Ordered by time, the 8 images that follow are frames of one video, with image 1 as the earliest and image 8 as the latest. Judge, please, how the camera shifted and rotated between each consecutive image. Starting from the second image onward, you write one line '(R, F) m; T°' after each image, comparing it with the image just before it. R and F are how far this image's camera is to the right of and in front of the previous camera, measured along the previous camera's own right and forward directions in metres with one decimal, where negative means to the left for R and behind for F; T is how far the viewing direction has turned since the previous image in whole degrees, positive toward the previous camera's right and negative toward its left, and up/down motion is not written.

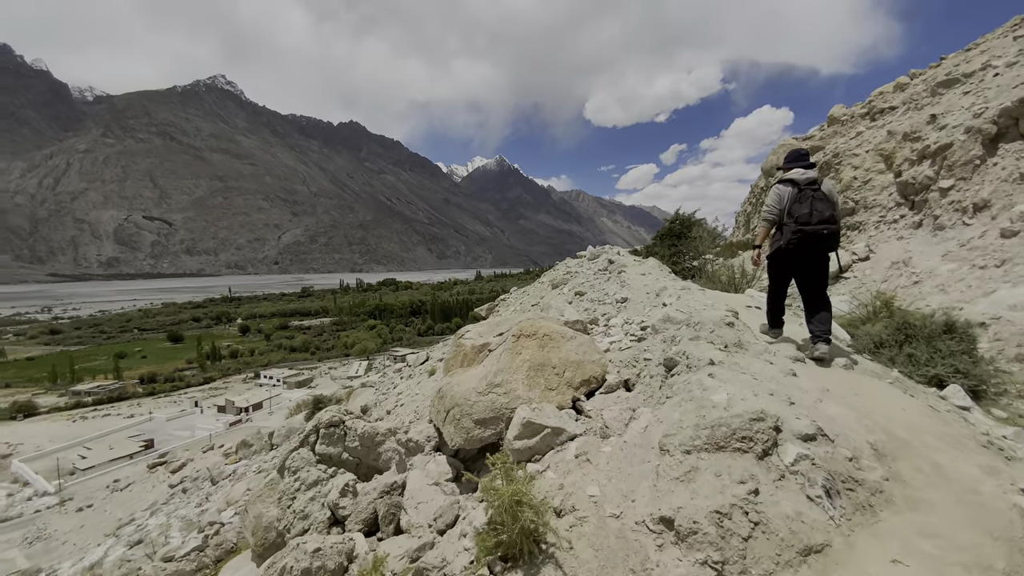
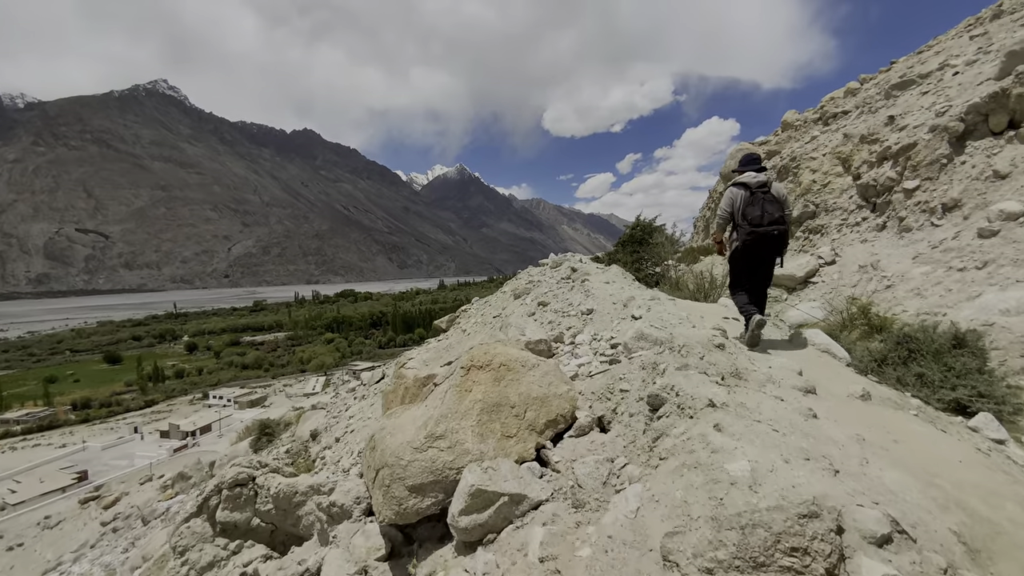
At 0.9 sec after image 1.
(+0.1, +0.7) m; +5°
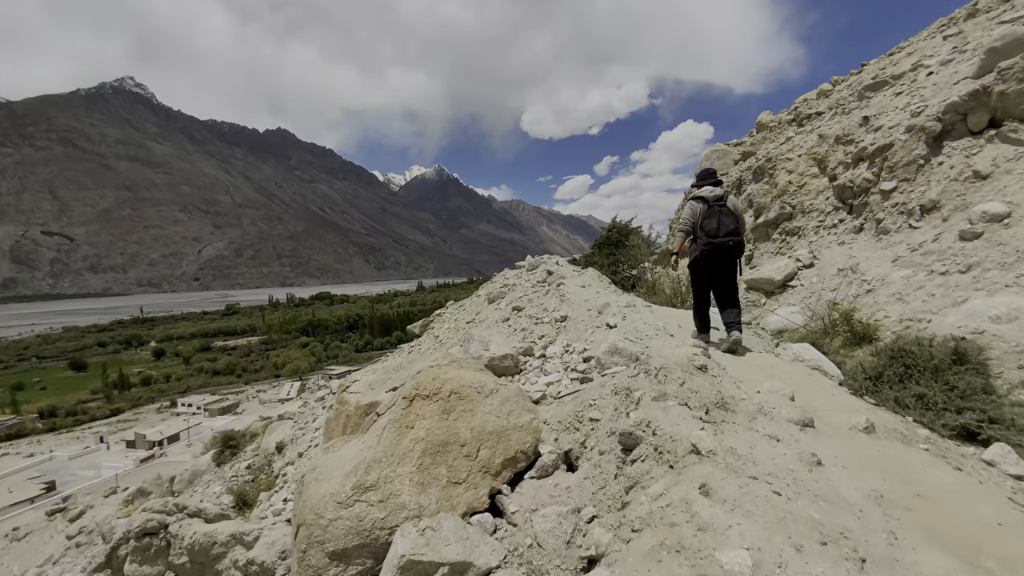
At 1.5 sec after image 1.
(+0.2, +0.4) m; +3°
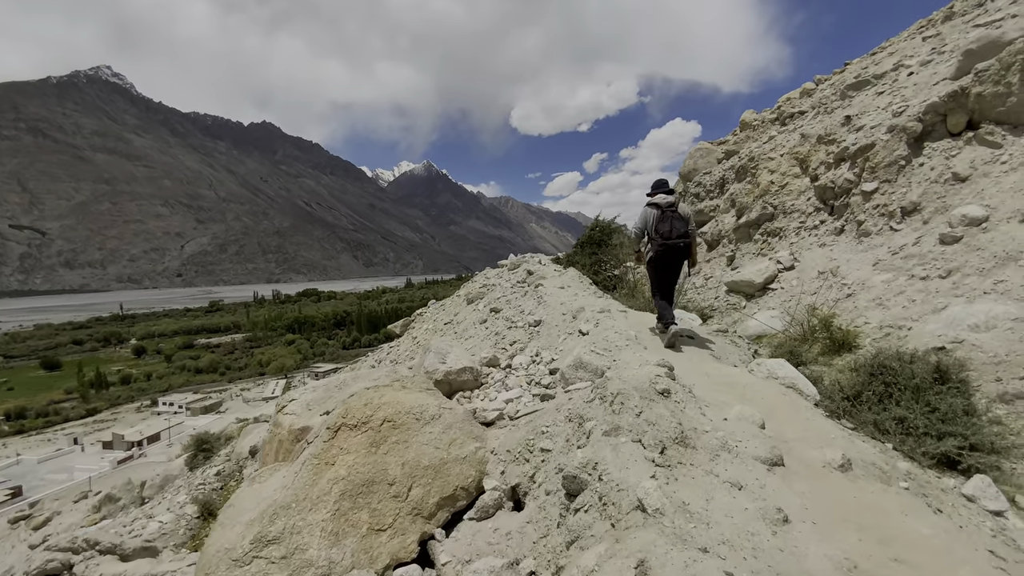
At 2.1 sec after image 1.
(+0.3, +0.3) m; +1°
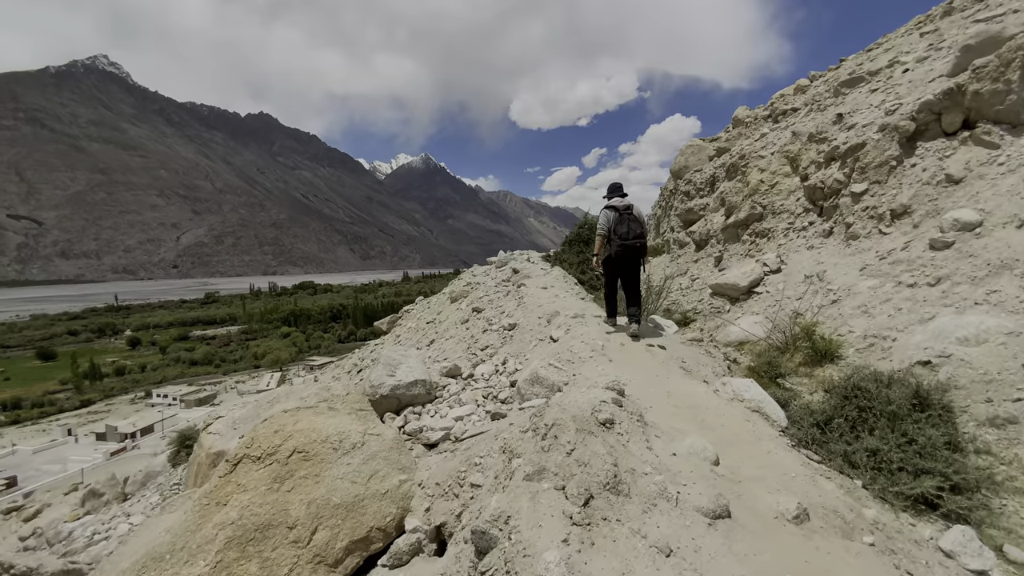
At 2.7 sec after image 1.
(+0.3, +0.3) m; 0°
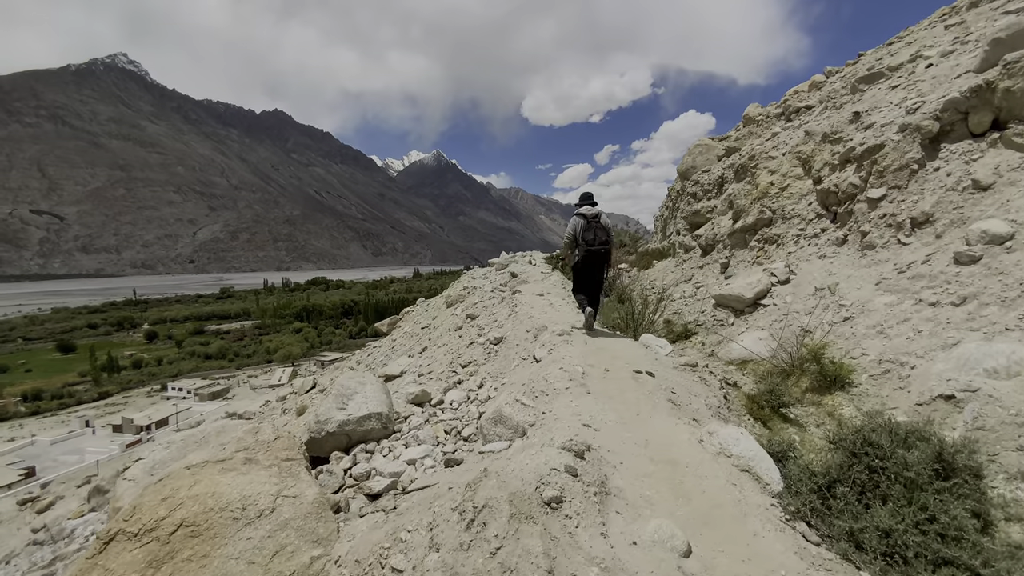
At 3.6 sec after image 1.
(+0.3, +0.4) m; -1°
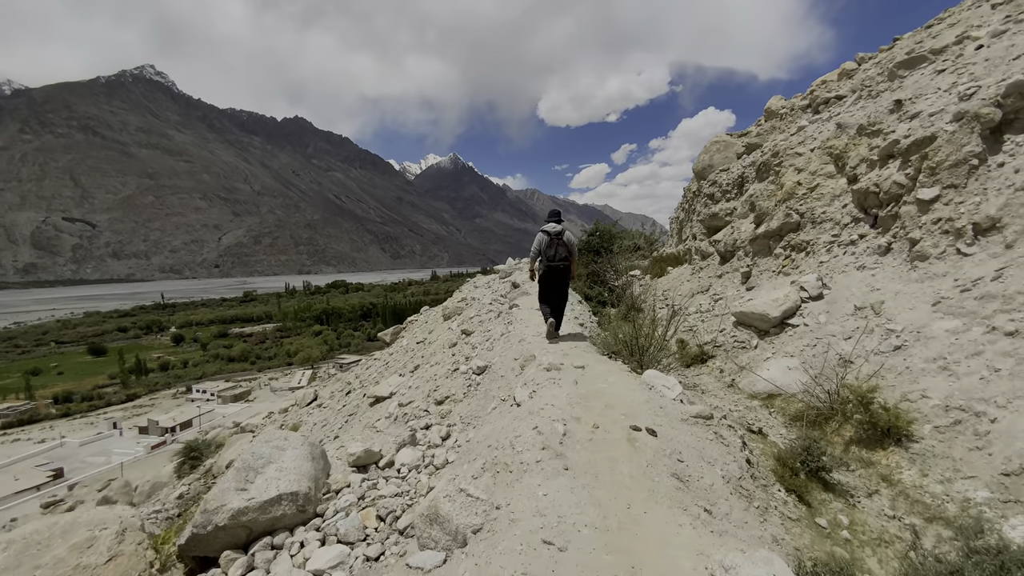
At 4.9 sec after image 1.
(+0.4, +0.8) m; -2°
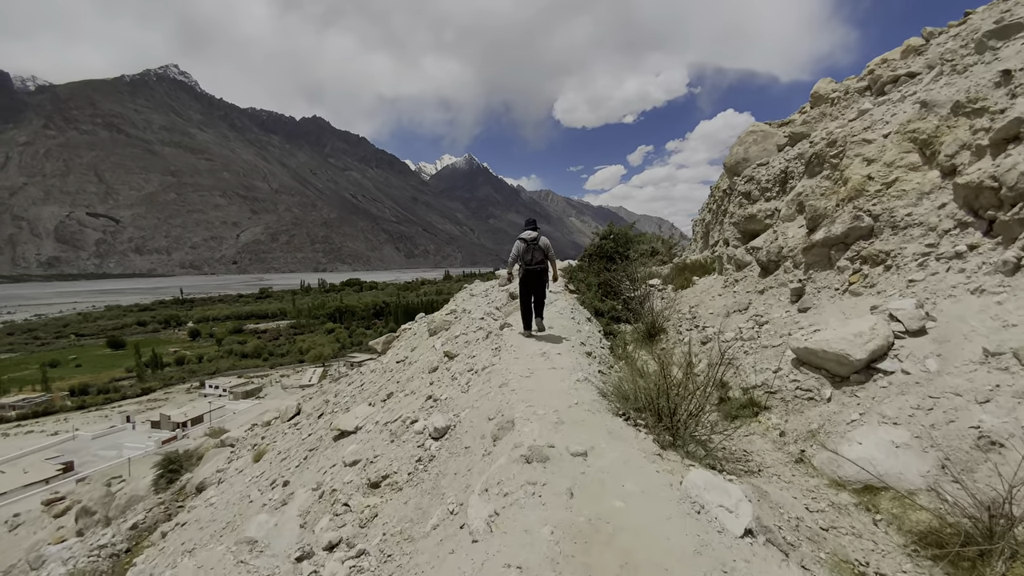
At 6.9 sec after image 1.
(+0.3, +1.5) m; -2°
